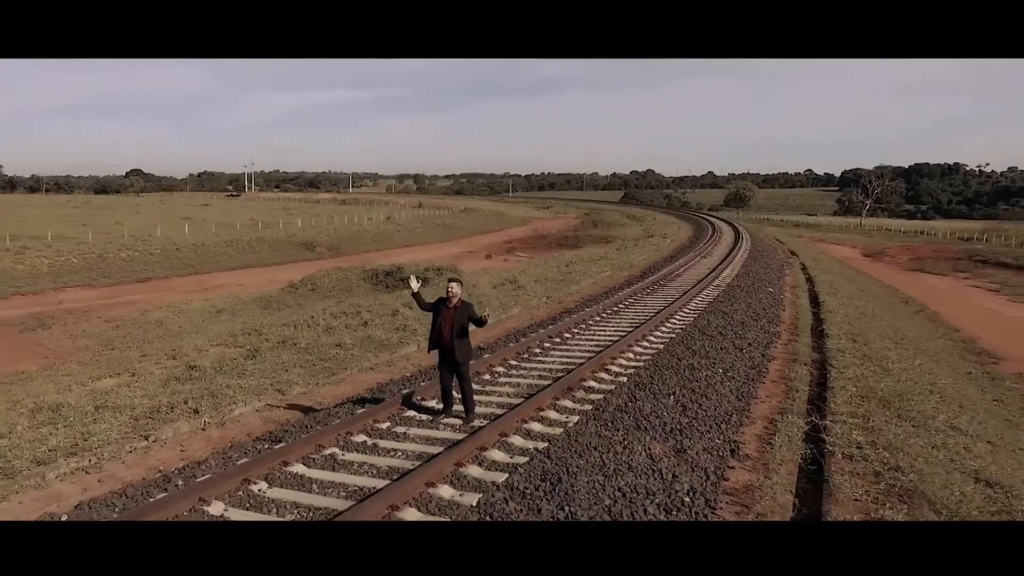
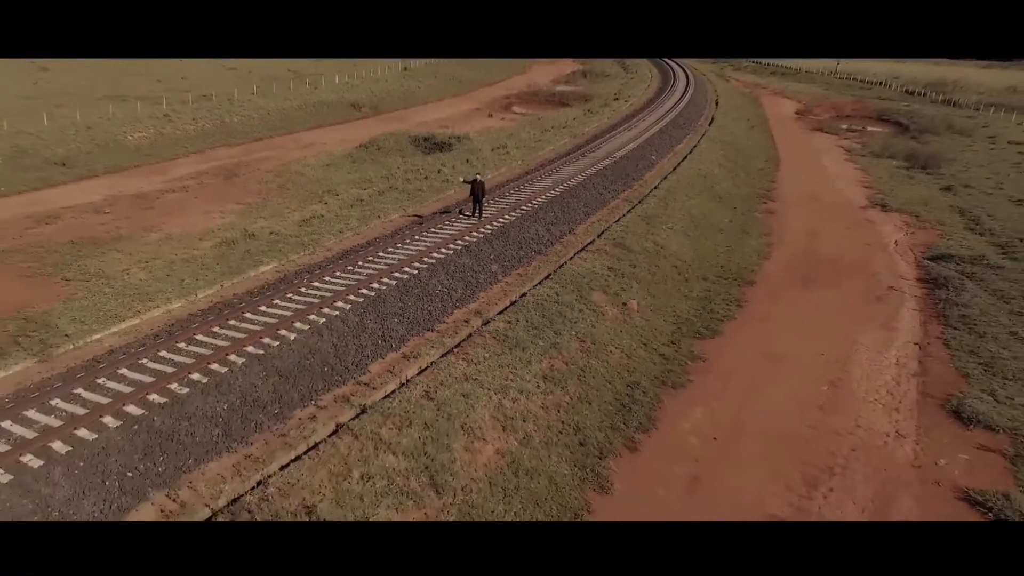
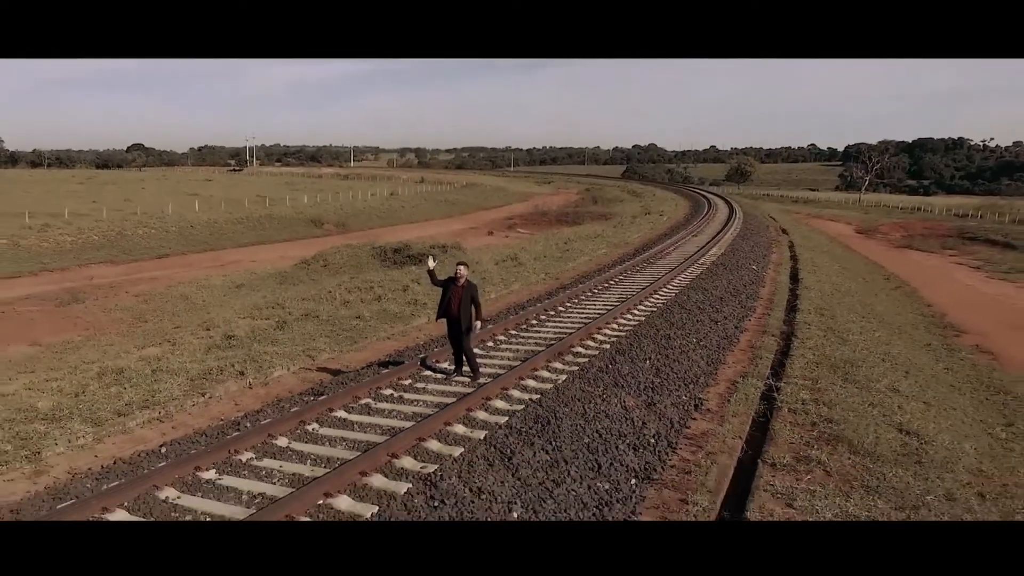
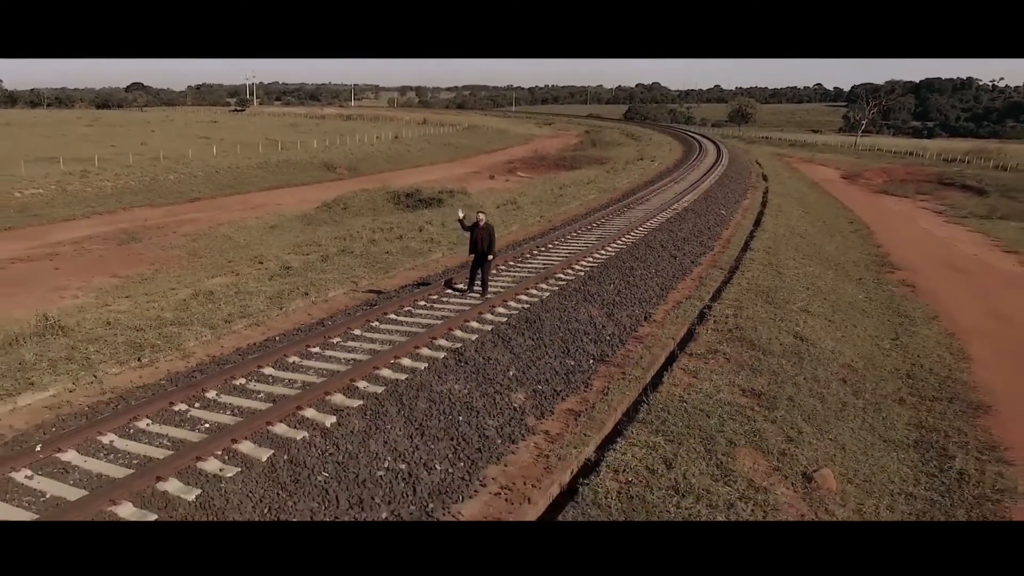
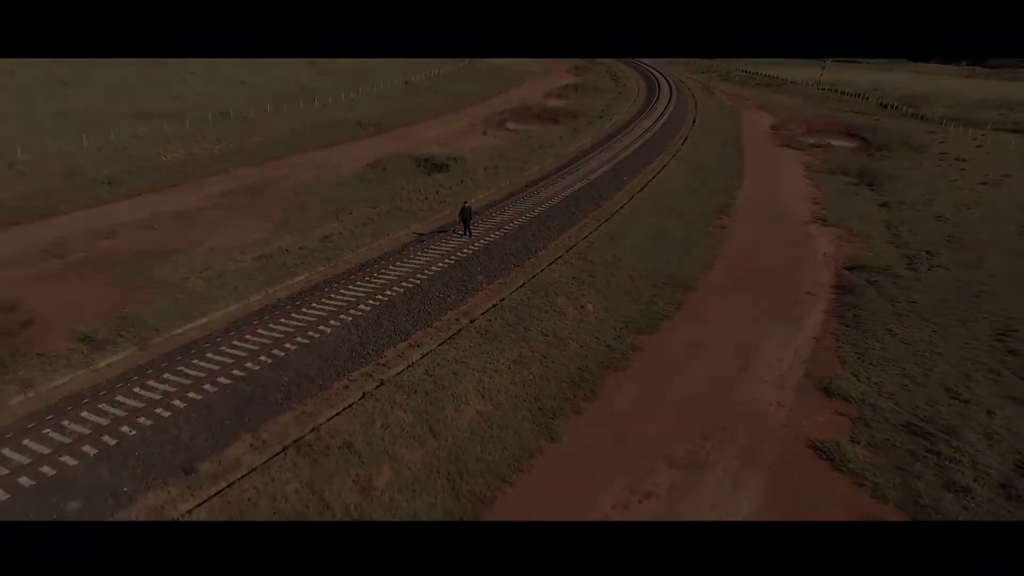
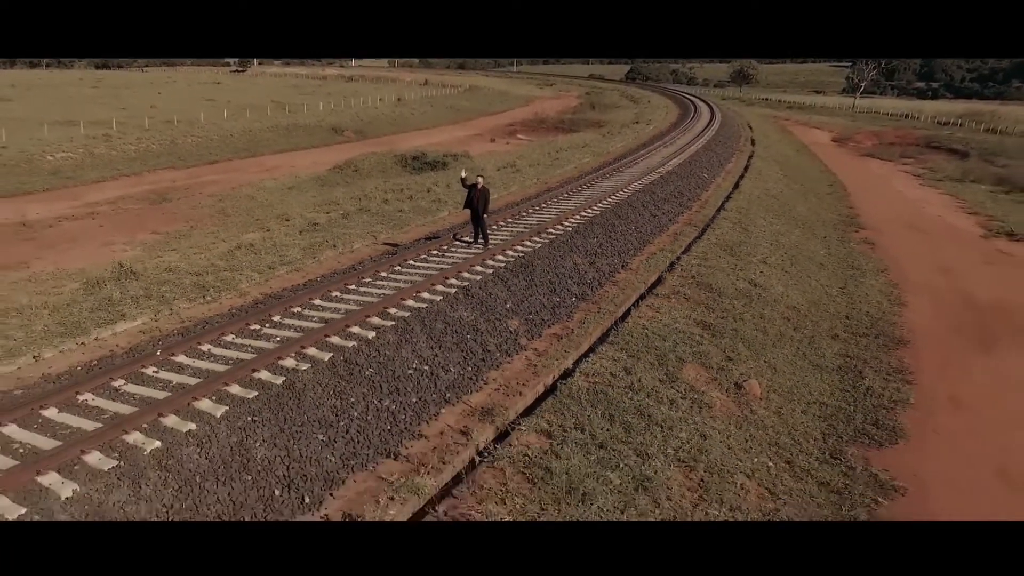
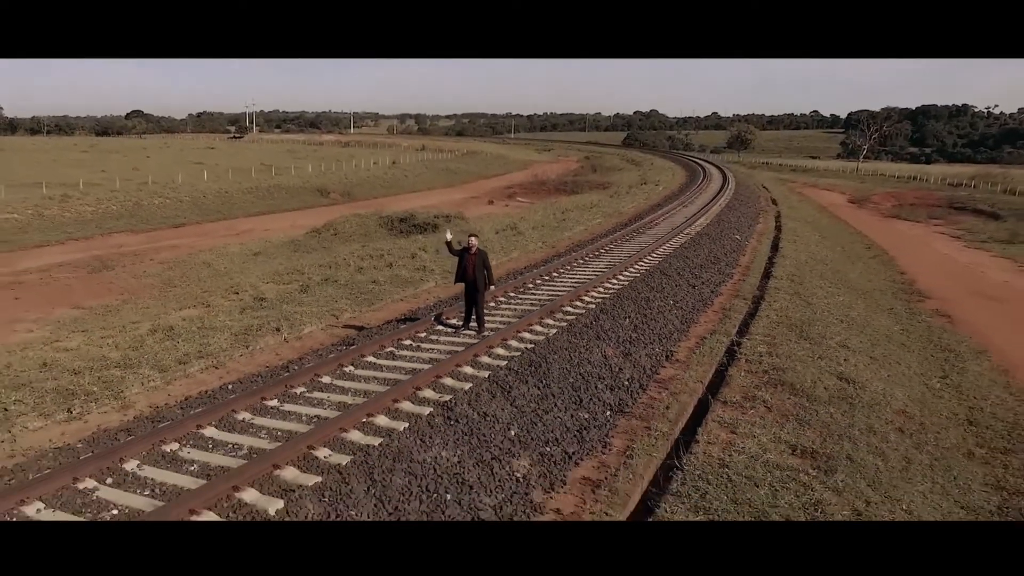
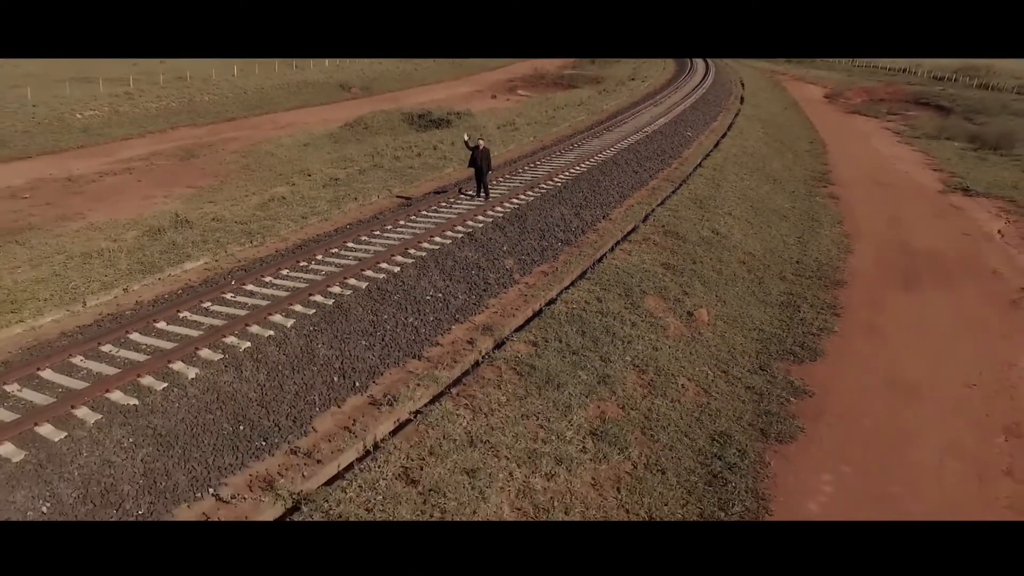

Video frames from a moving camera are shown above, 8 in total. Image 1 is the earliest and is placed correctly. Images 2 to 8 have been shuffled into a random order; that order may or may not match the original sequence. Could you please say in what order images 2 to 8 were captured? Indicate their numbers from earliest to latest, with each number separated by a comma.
3, 7, 4, 6, 8, 2, 5
